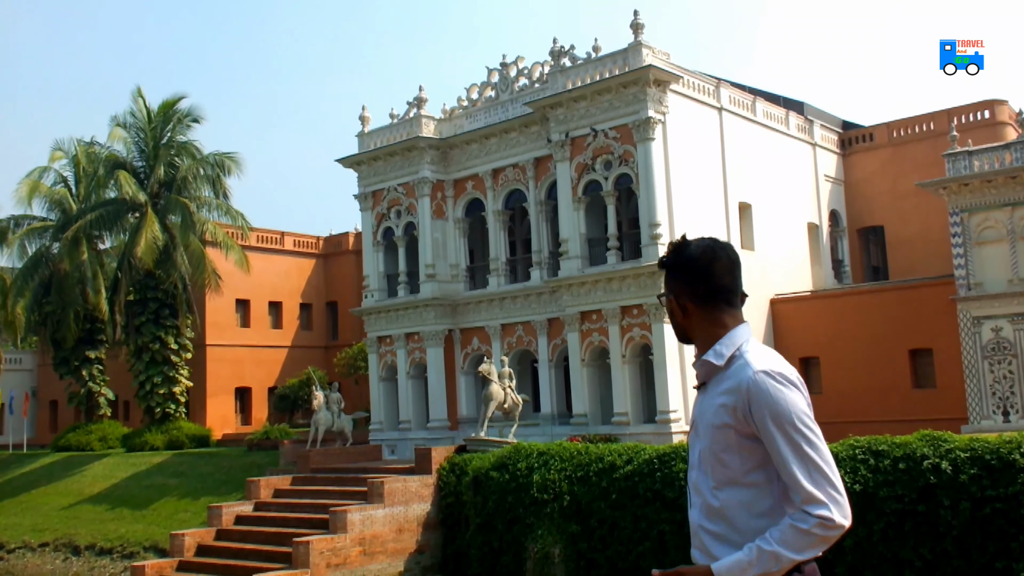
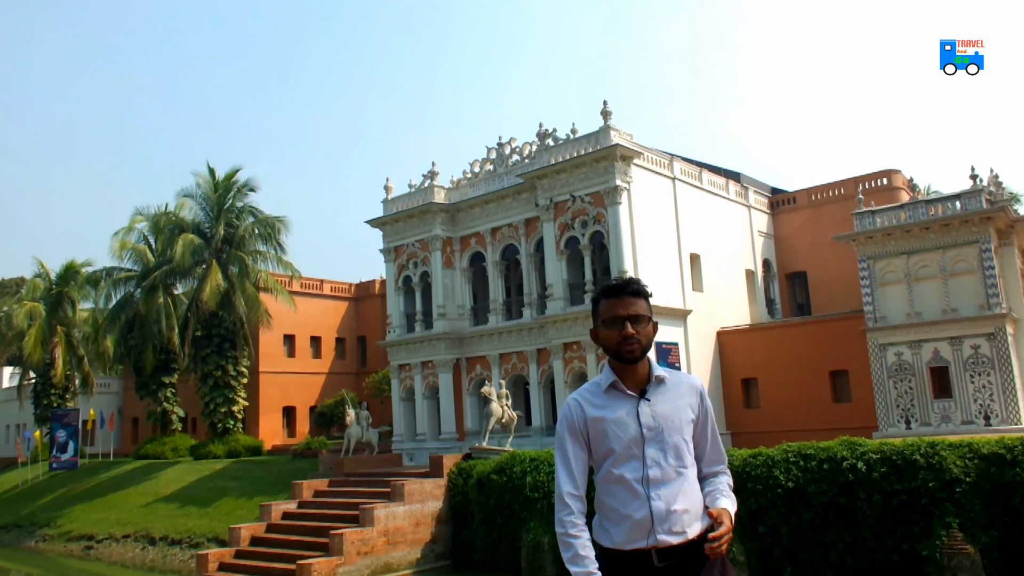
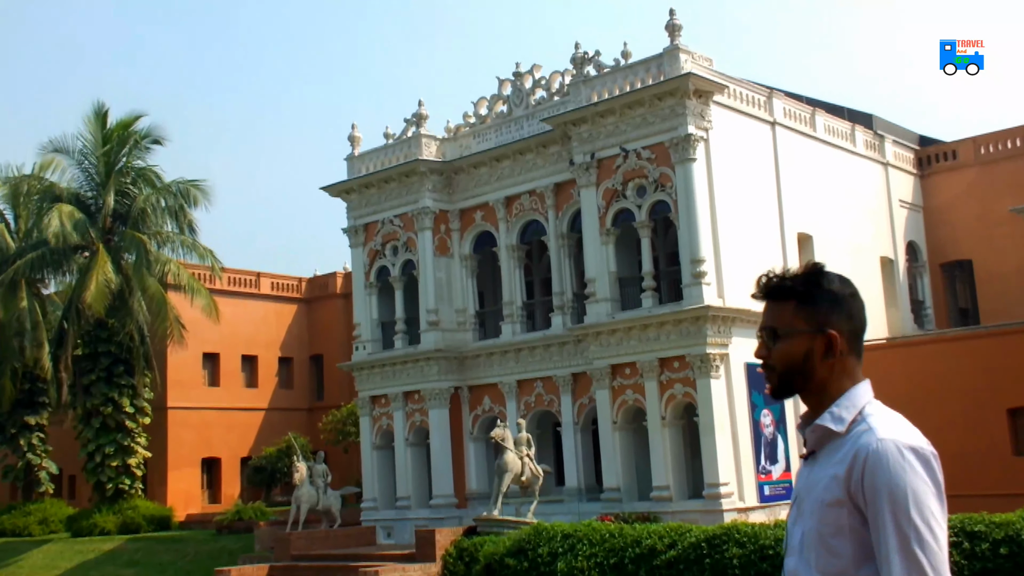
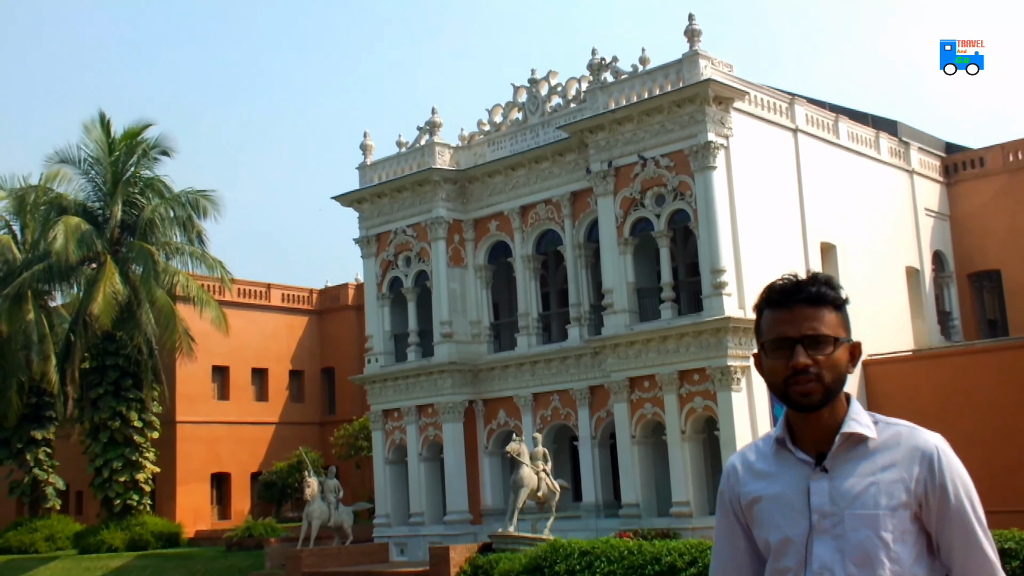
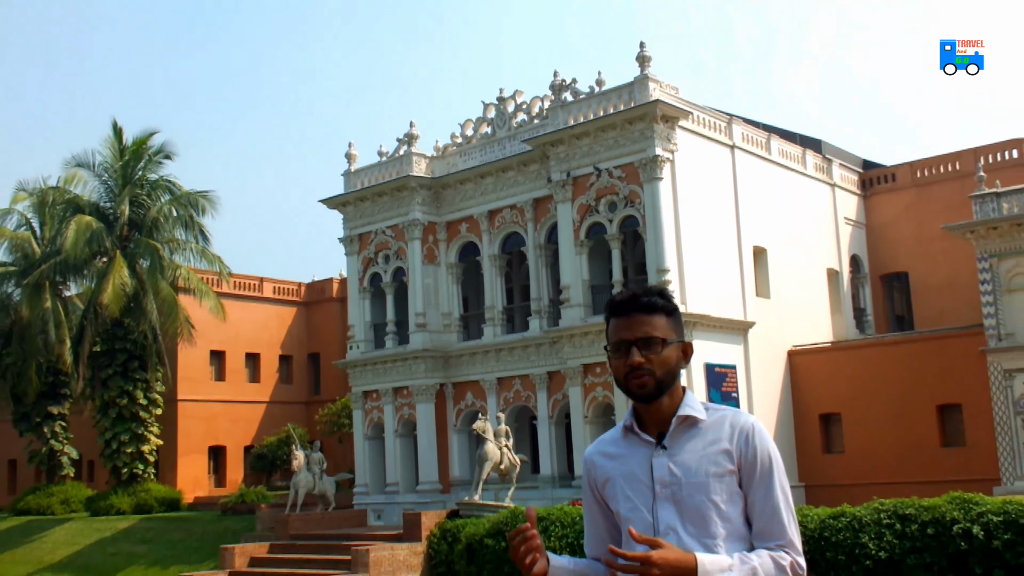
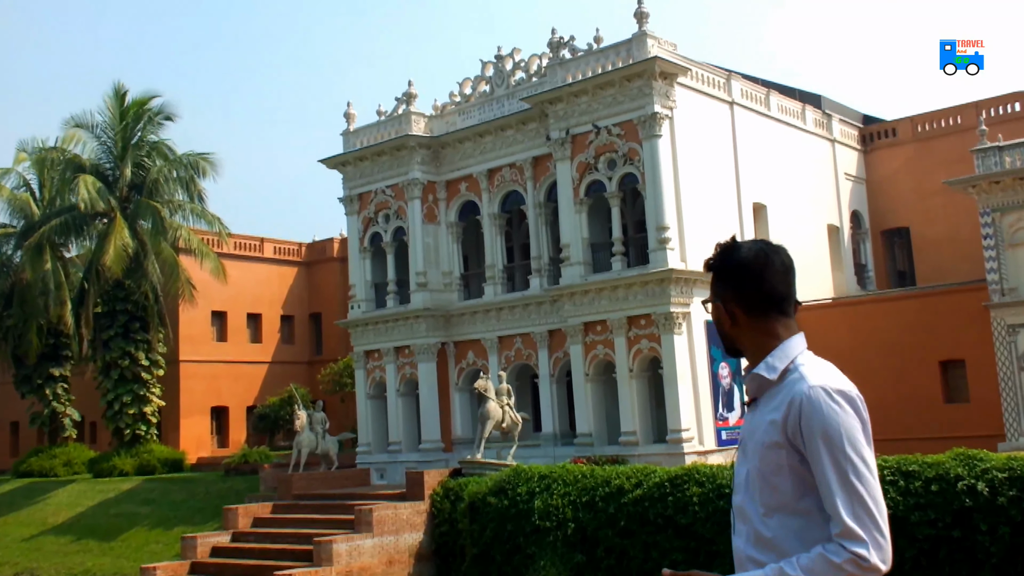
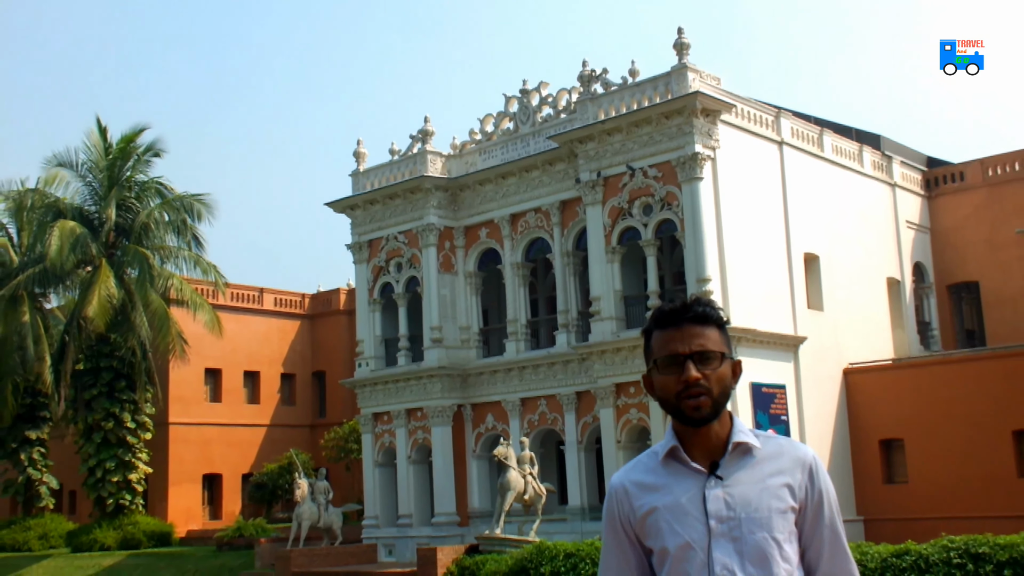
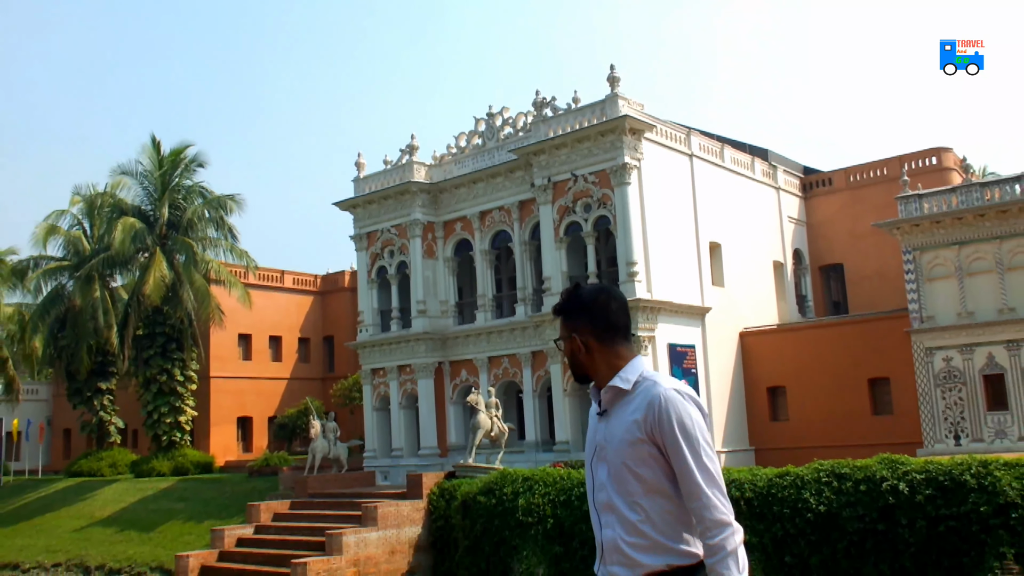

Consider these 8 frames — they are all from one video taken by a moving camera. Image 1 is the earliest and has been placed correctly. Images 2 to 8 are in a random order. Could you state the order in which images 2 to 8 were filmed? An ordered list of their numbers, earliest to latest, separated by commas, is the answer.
6, 3, 4, 7, 5, 8, 2
